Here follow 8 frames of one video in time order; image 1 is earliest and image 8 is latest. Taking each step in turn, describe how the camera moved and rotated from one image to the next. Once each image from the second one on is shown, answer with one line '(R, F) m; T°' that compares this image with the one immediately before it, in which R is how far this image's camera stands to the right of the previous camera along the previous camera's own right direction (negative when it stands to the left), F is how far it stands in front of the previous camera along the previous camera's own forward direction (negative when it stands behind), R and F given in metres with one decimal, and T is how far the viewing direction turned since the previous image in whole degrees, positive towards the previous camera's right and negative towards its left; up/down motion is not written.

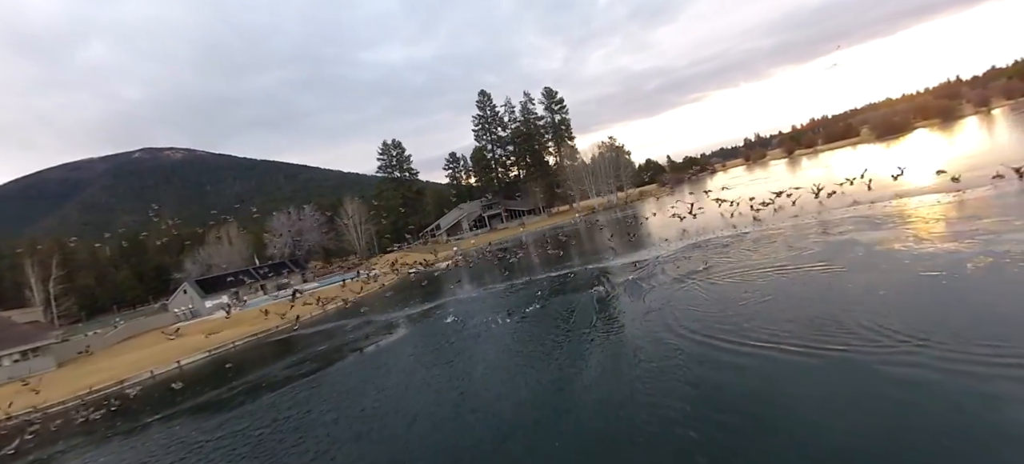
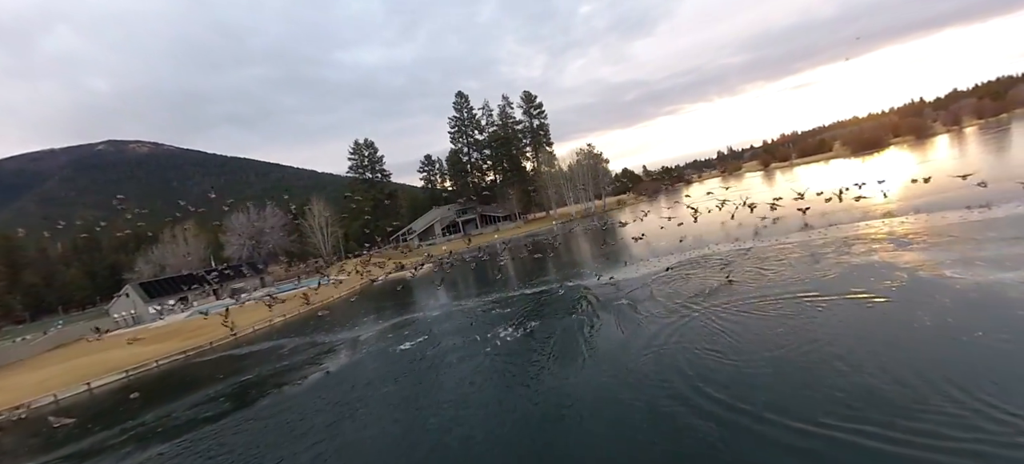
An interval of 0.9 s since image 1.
(+0.3, +2.5) m; +3°
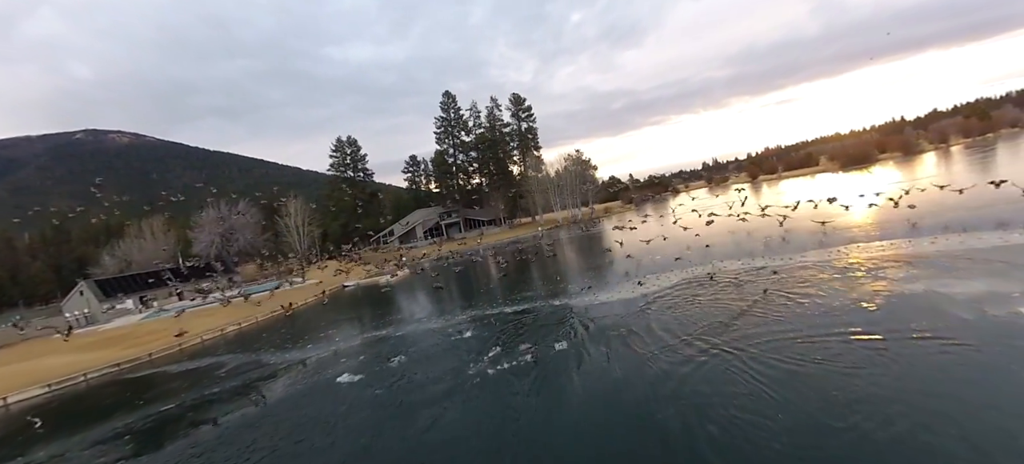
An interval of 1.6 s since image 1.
(+0.2, +2.0) m; +2°
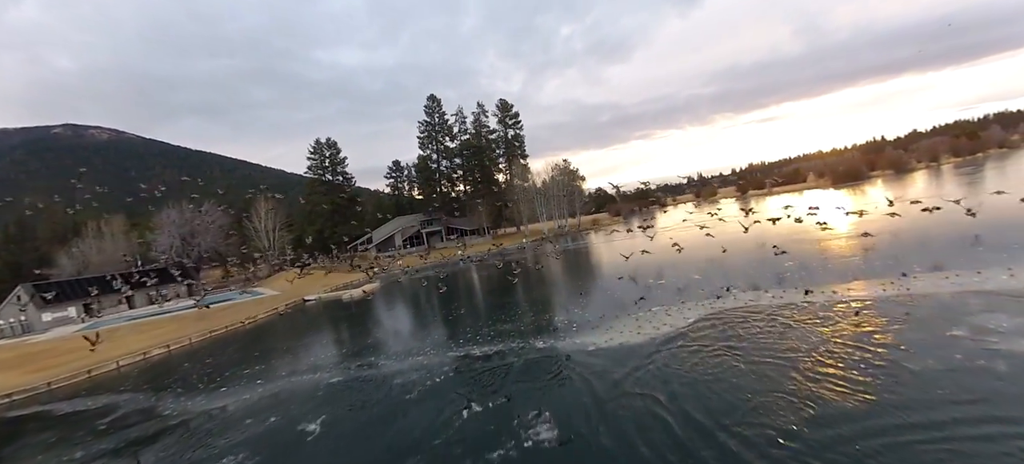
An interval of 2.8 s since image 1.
(+0.3, +2.8) m; +2°
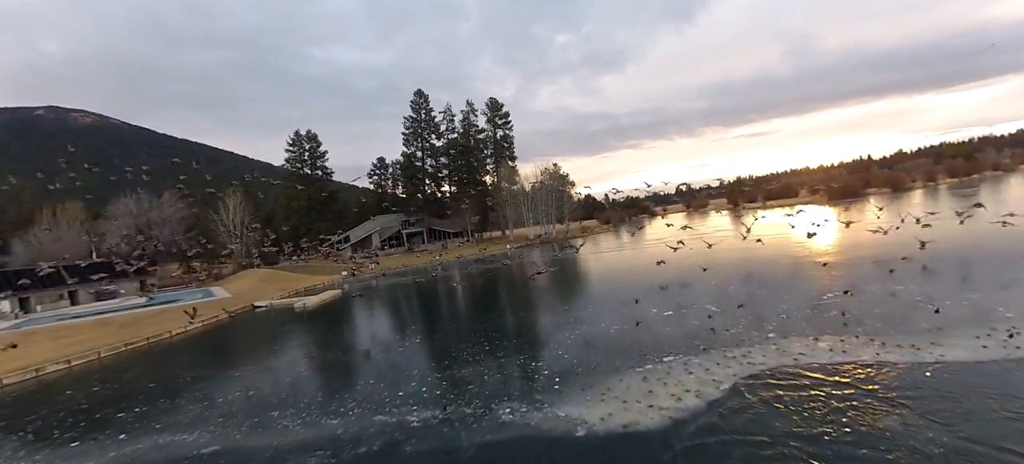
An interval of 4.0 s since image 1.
(+0.4, +2.9) m; +2°
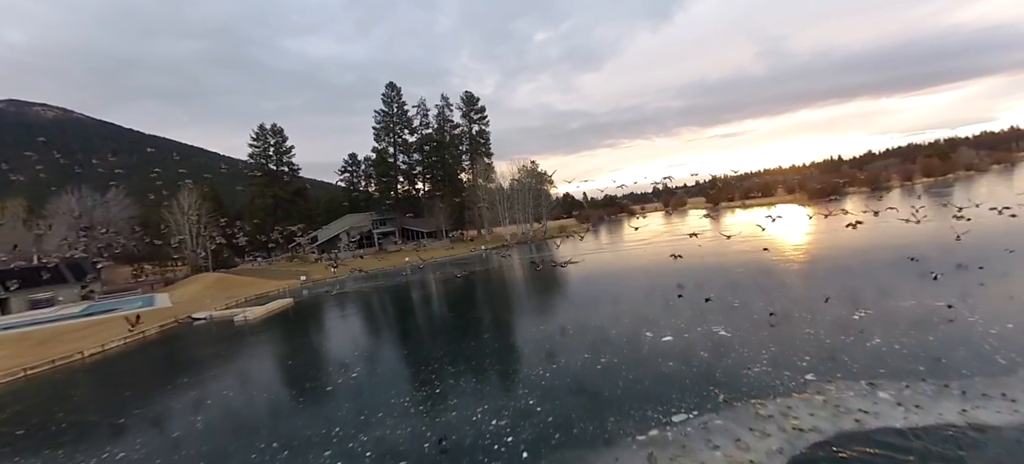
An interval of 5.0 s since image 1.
(+0.4, +2.3) m; +3°
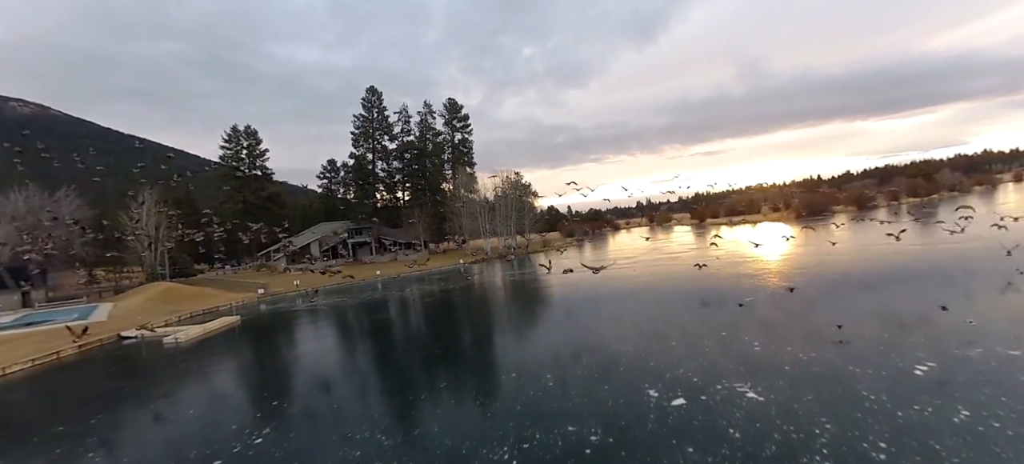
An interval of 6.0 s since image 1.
(+0.3, +2.1) m; +2°
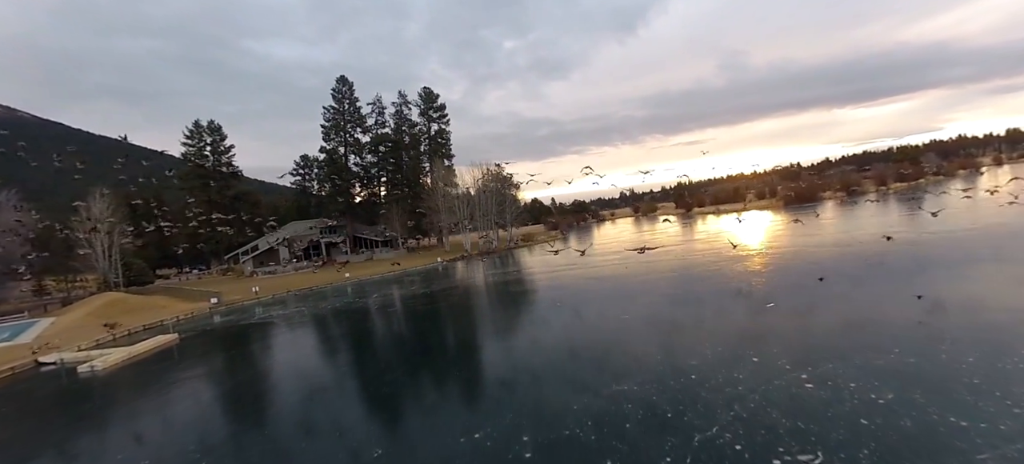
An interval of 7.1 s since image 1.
(+0.3, +2.2) m; +2°
